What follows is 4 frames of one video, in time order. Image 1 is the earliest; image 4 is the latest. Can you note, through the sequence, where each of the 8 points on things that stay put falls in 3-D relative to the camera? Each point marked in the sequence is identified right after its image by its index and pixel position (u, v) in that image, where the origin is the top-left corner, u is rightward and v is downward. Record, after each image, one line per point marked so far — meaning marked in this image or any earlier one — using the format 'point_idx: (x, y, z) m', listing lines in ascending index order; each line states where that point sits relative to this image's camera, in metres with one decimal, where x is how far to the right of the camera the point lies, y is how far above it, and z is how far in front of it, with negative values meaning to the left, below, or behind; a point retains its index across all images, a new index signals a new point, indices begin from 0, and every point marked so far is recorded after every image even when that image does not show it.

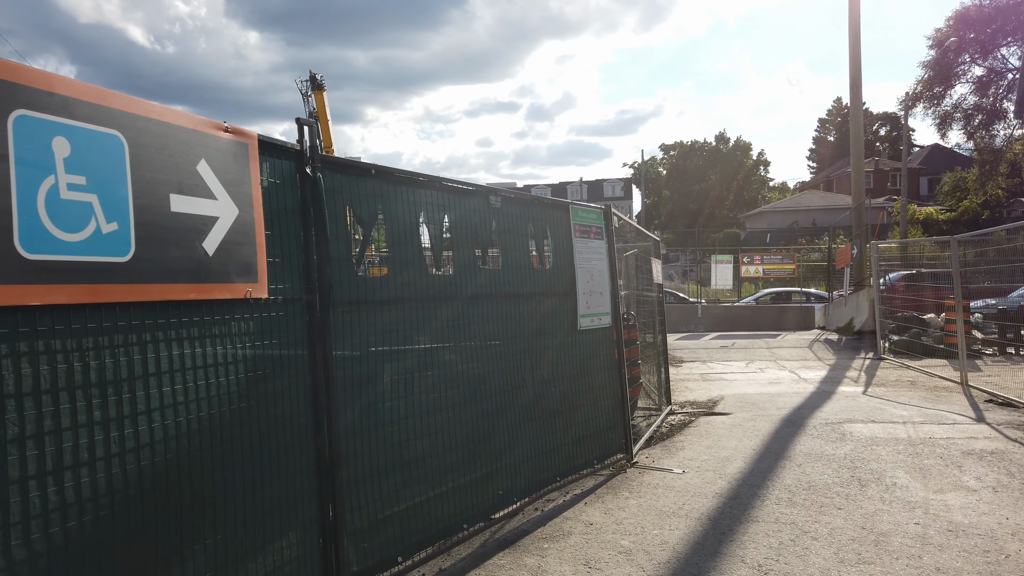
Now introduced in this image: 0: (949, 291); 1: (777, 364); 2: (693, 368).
0: (+6.1, 0.0, +10.9) m
1: (+4.2, -1.2, +12.2) m
2: (+2.8, -1.3, +11.9) m
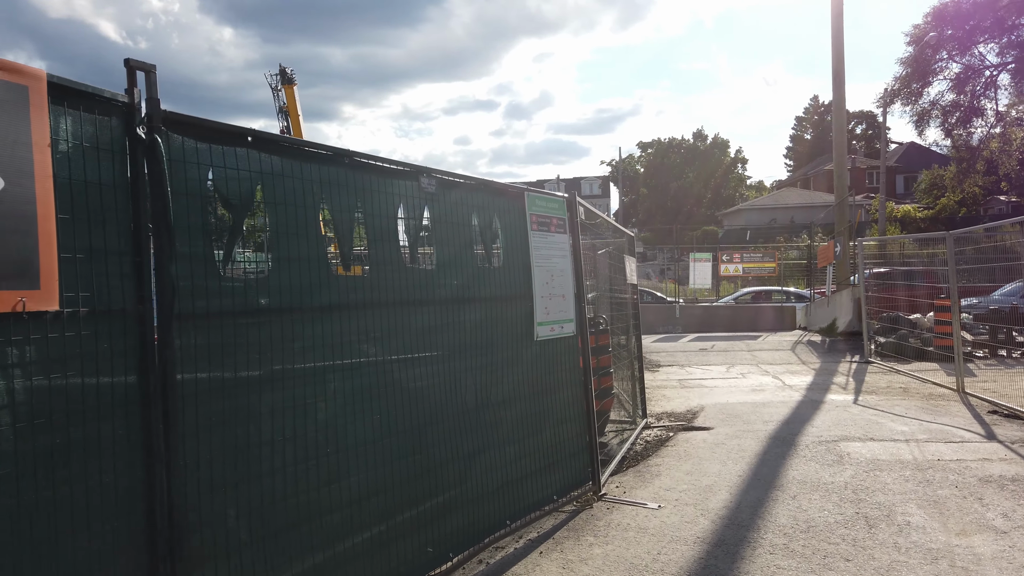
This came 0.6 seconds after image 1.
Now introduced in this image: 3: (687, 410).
0: (+5.6, 0.0, +10.3) m
1: (+3.7, -1.2, +11.6) m
2: (+2.3, -1.3, +11.2) m
3: (+1.9, -1.3, +8.3) m
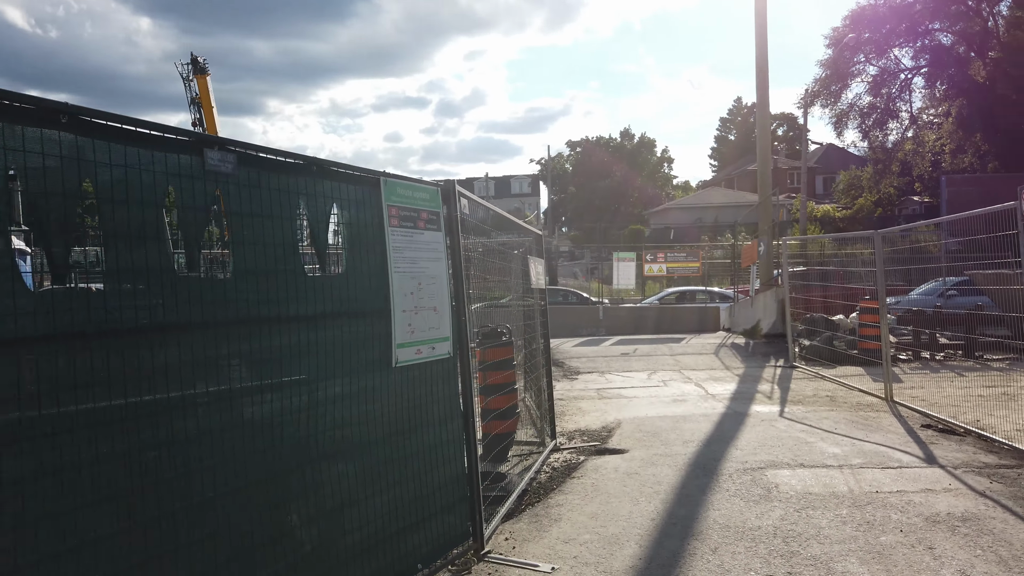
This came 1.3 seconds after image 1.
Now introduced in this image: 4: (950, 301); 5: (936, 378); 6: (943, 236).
0: (+4.5, 0.0, +9.8) m
1: (+2.4, -1.2, +10.9) m
2: (+1.0, -1.3, +10.4) m
3: (+0.9, -1.3, +7.5) m
4: (+4.5, -0.1, +8.0) m
5: (+4.6, -1.0, +8.3) m
6: (+4.4, +0.5, +8.0) m
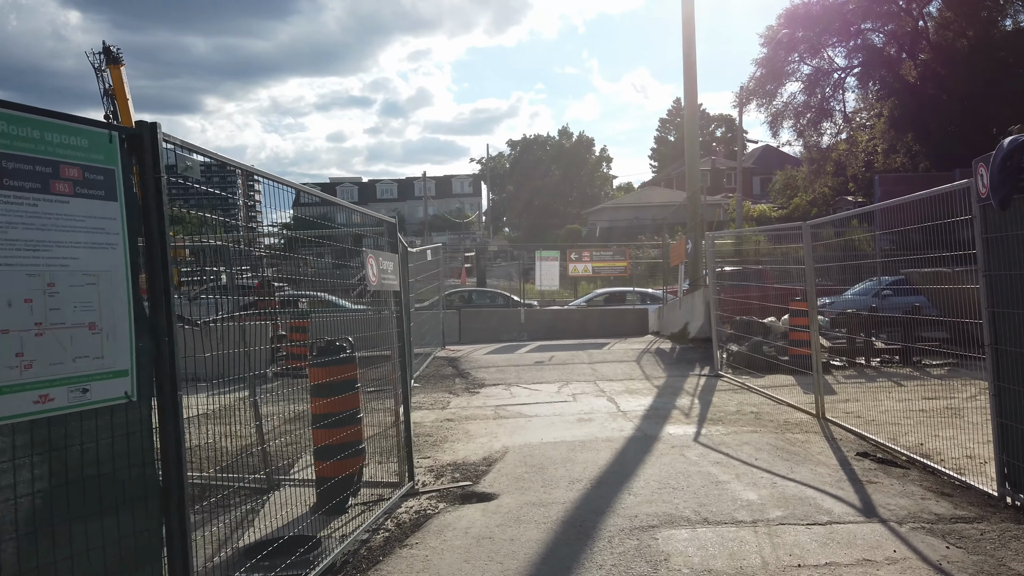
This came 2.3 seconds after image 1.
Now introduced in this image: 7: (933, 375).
0: (+3.2, 0.0, +8.8) m
1: (+1.1, -1.2, +9.7) m
2: (-0.3, -1.3, +9.1) m
3: (-0.2, -1.4, +6.2) m
4: (+3.3, -0.1, +6.9) m
5: (+3.4, -1.0, +7.3) m
6: (+3.3, +0.5, +6.9) m
7: (+3.4, -0.7, +6.2) m
